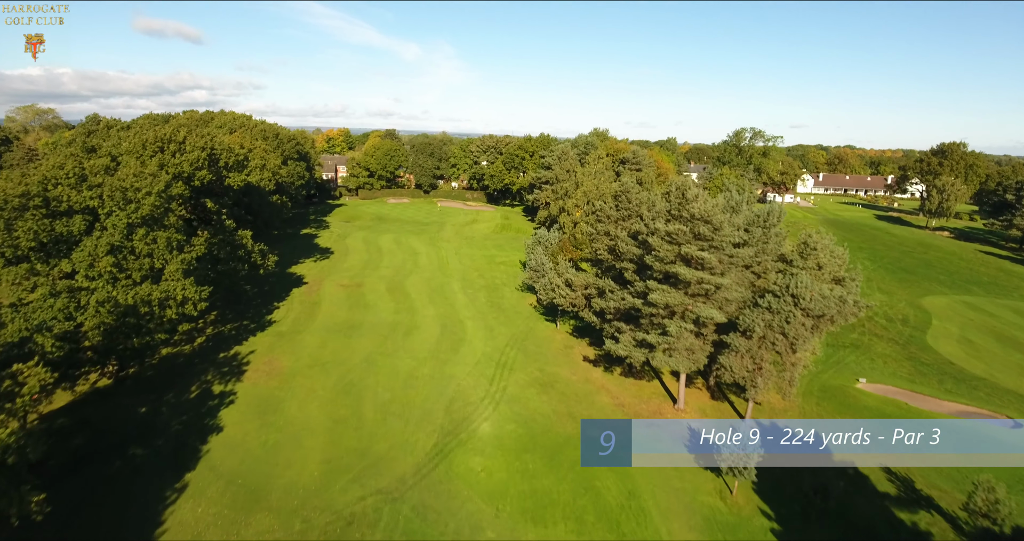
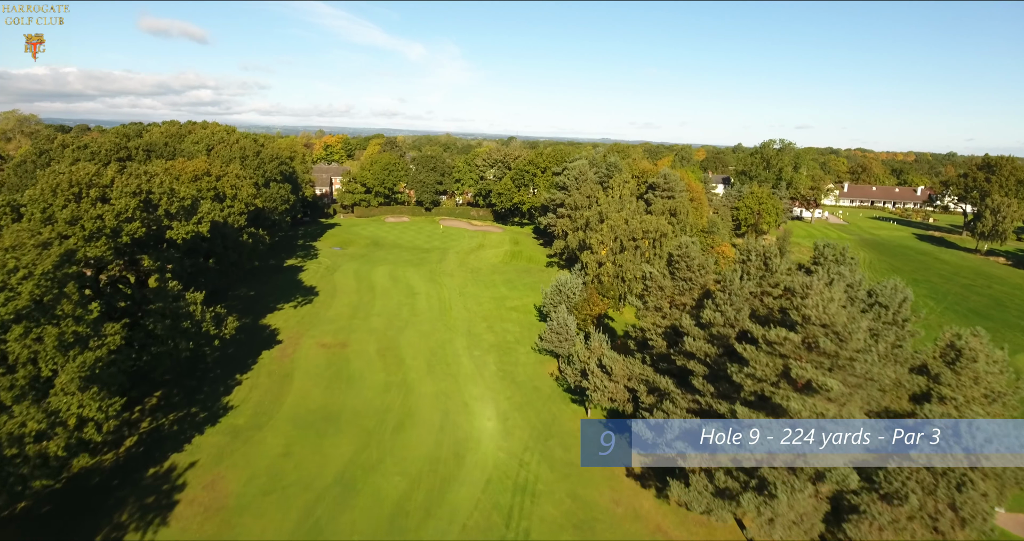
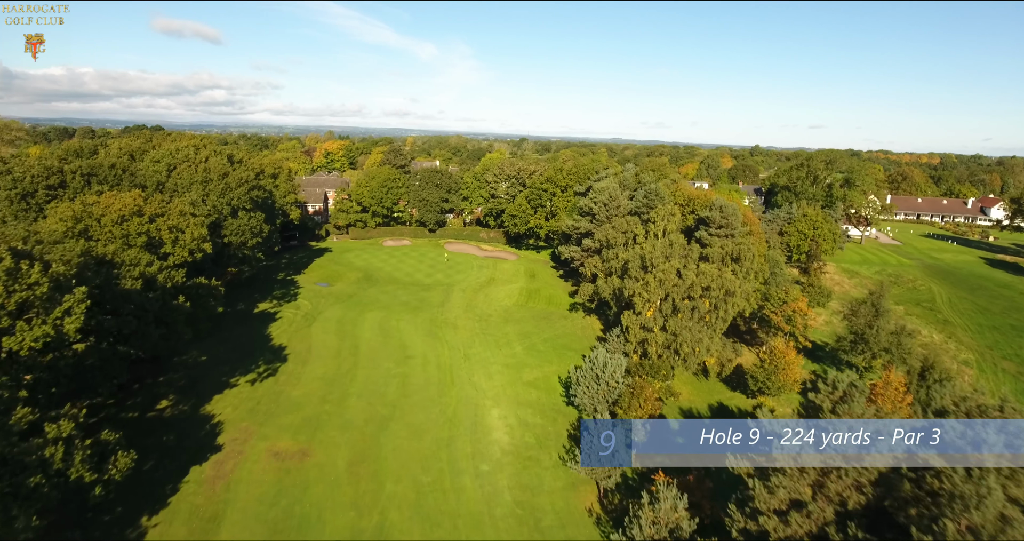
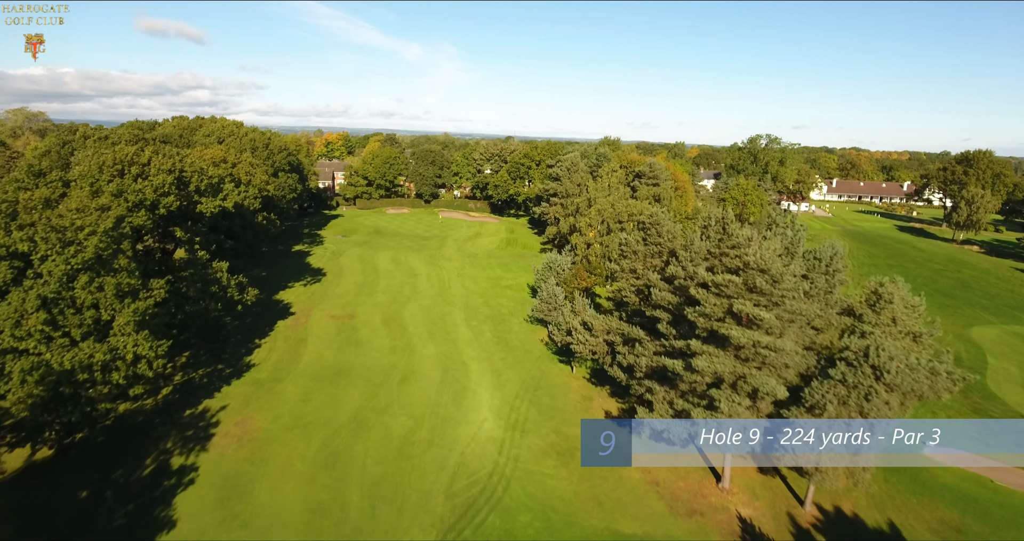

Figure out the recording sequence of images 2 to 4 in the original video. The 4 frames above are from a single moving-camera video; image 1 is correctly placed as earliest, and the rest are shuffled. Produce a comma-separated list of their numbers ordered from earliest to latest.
4, 2, 3
